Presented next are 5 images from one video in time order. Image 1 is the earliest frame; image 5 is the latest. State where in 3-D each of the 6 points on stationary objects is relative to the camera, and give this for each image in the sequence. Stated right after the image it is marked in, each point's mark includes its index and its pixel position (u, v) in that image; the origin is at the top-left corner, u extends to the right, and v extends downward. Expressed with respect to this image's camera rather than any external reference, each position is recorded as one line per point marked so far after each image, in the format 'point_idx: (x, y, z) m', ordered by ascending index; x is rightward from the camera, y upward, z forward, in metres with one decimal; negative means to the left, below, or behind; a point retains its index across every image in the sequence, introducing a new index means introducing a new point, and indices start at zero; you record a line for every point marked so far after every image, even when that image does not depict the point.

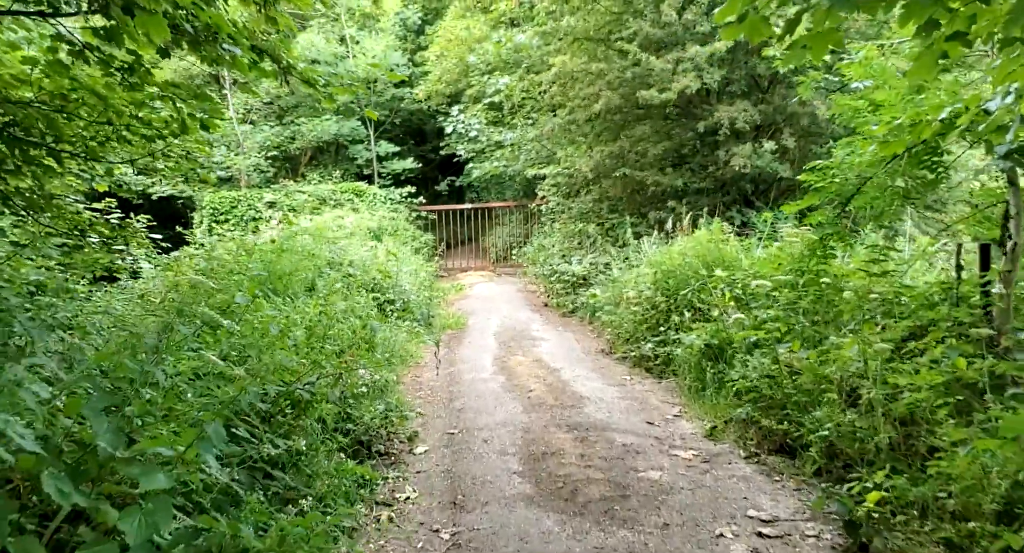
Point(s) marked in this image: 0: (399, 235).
0: (-2.0, +0.7, +16.0) m
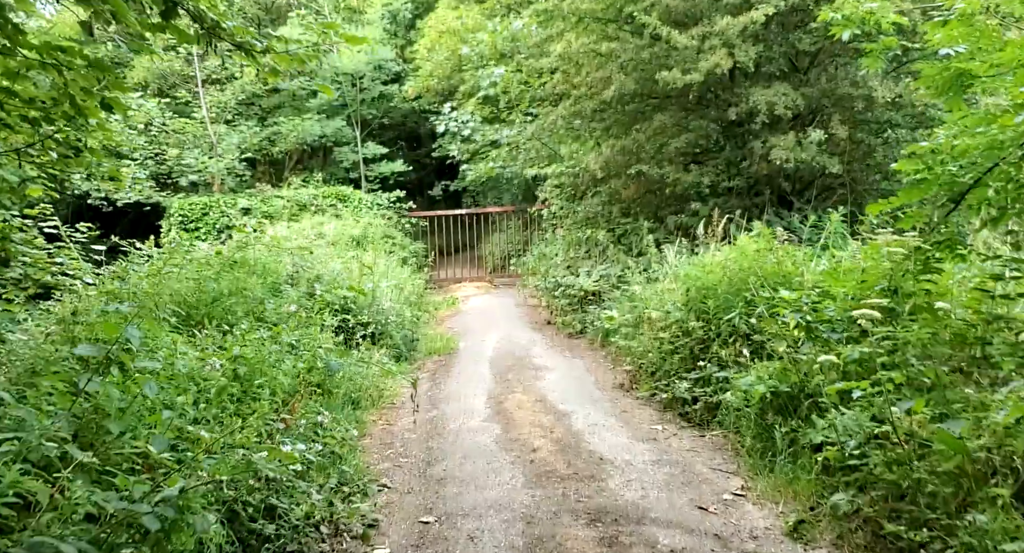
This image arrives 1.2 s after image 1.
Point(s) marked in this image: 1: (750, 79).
0: (-2.1, +0.5, +14.5) m
1: (+2.1, +1.7, +8.0) m
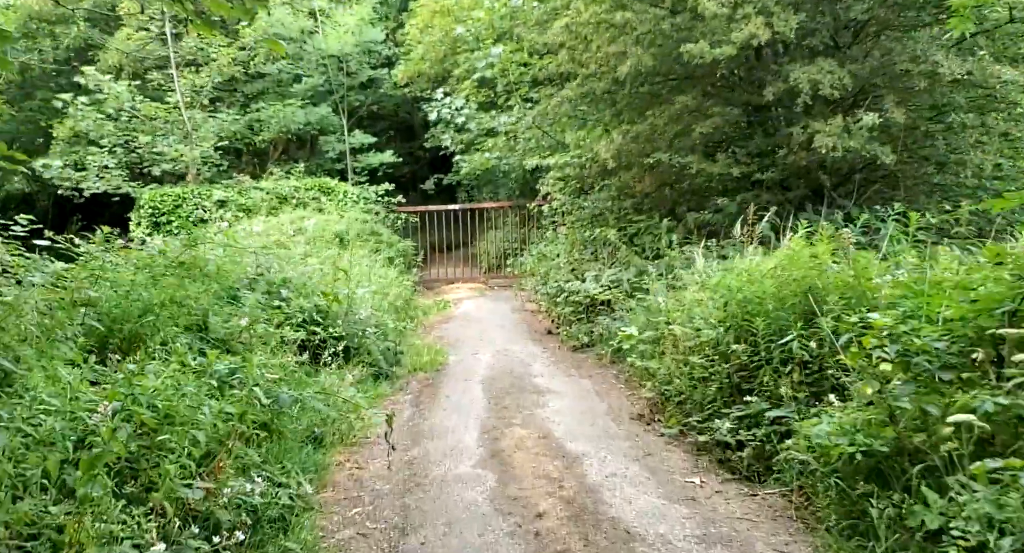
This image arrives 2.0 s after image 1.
0: (-2.1, +0.5, +13.4) m
1: (+2.1, +1.7, +6.9) m
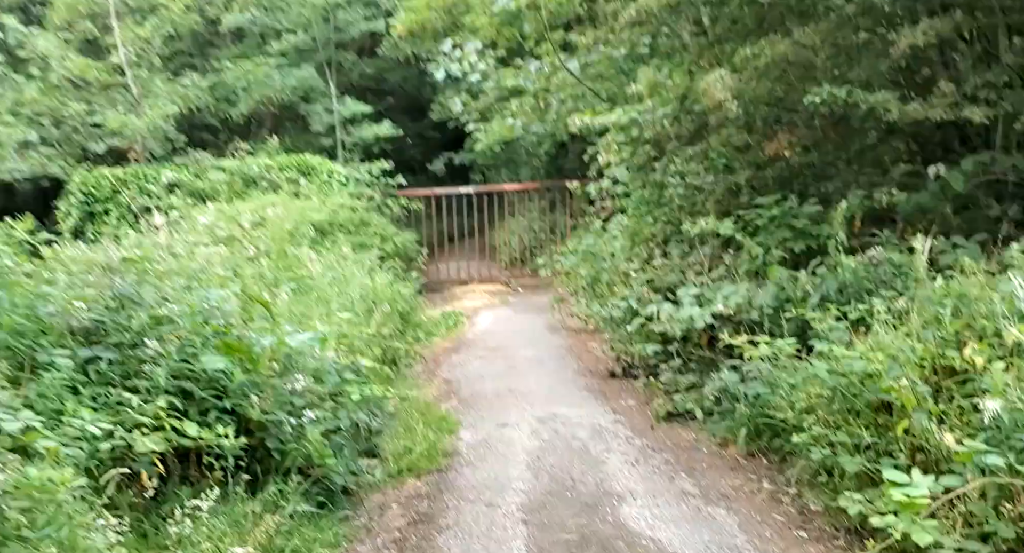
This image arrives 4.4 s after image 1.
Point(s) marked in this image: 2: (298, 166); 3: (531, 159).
0: (-1.8, +0.5, +10.2) m
1: (+2.3, +1.5, +3.6) m
2: (-2.9, +1.5, +12.3) m
3: (+0.3, +1.8, +14.1) m
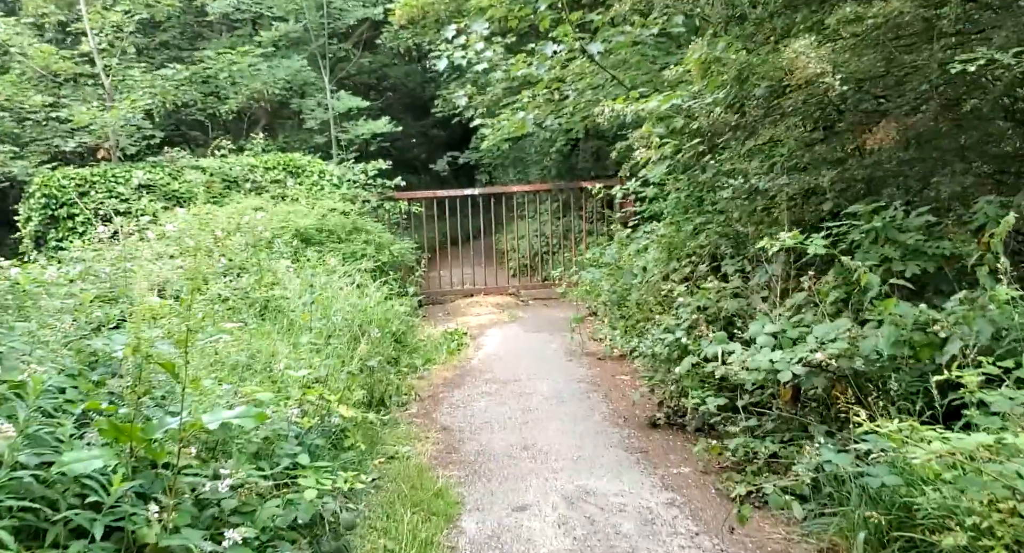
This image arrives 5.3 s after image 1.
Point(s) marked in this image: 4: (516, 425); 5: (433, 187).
0: (-1.6, +0.3, +9.0) m
1: (+2.4, +1.4, +2.4) m
2: (-2.7, +1.3, +11.1) m
3: (+0.5, +1.7, +12.9) m
4: (0.0, -0.8, +5.1) m
5: (-1.6, +1.7, +17.6) m
